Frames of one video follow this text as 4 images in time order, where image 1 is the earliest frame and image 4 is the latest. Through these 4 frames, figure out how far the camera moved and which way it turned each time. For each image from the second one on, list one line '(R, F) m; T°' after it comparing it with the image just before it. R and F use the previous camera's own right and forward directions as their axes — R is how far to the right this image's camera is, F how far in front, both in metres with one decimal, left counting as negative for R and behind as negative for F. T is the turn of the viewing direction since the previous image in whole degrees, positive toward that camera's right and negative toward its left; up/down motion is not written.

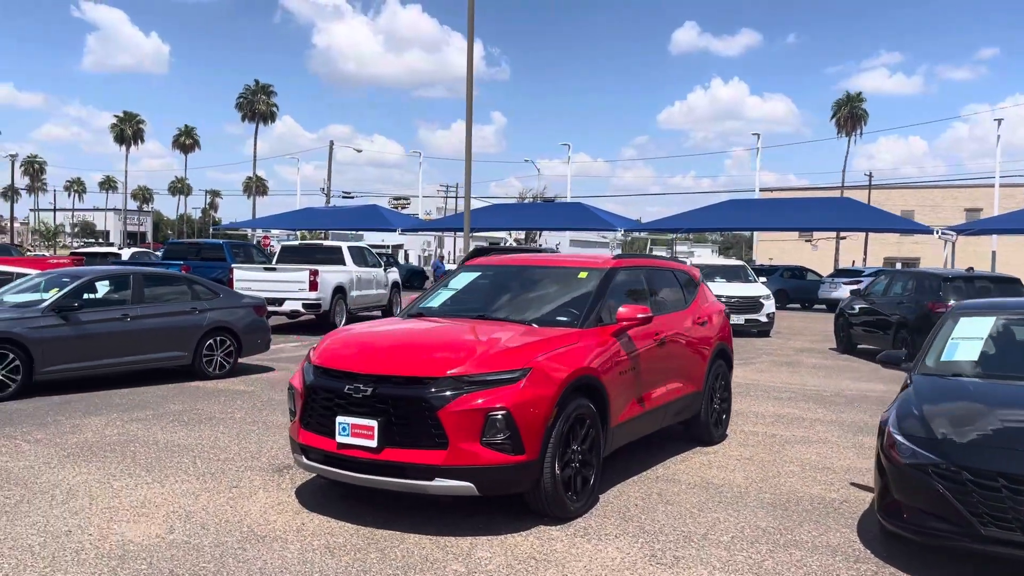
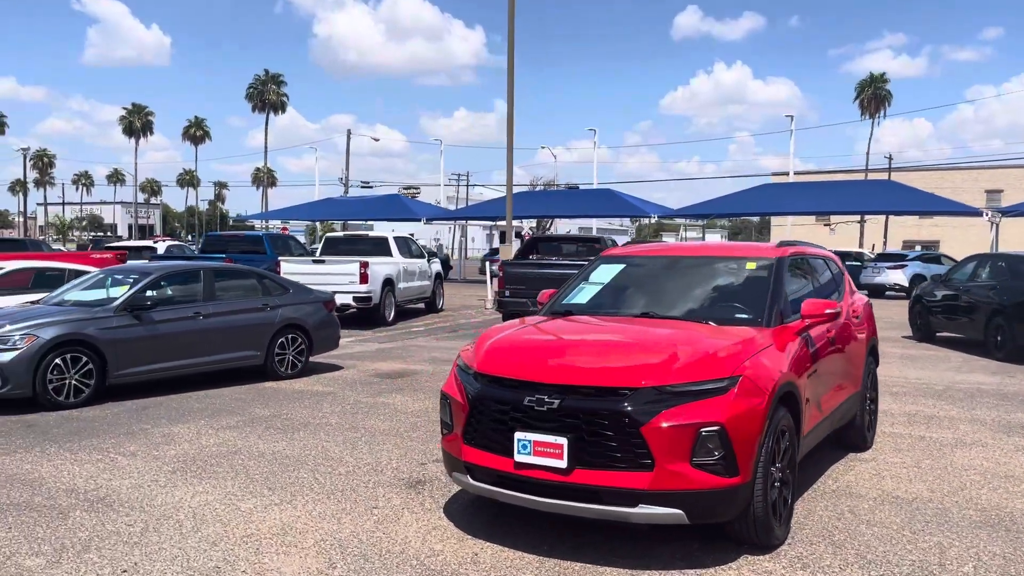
(-1.0, +0.6) m; 0°
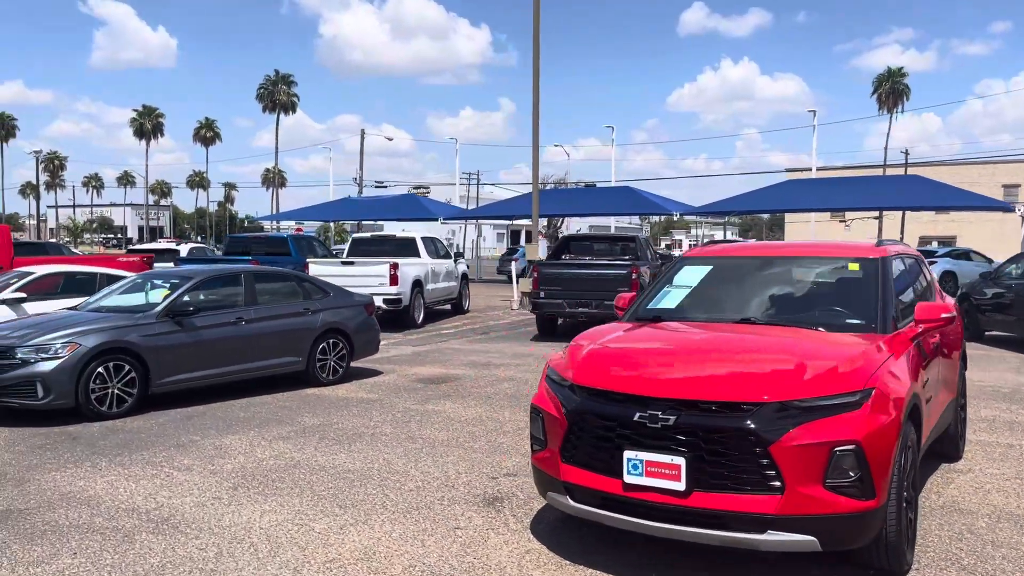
(-0.5, +0.3) m; -1°
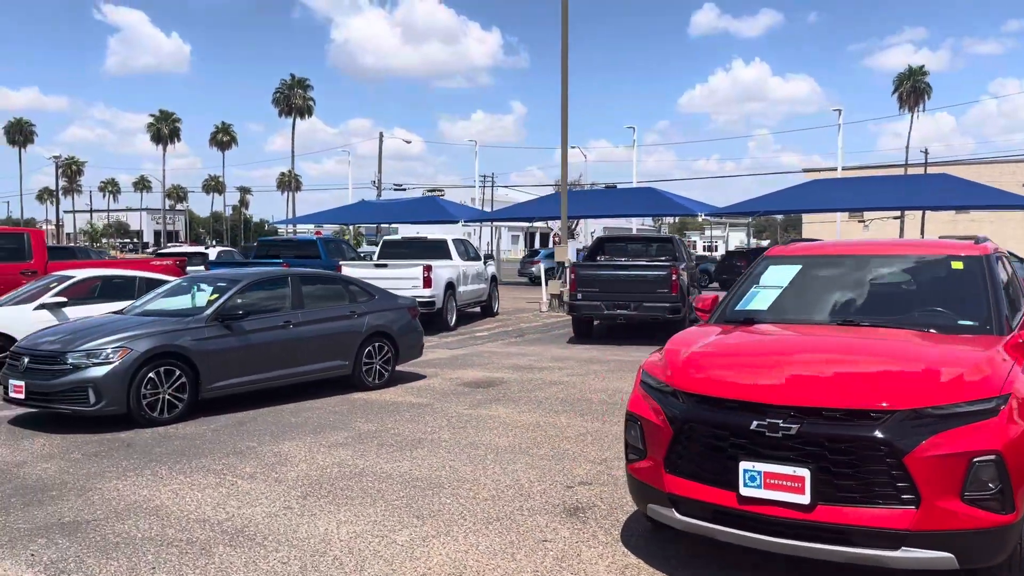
(-0.4, +0.2) m; -1°
